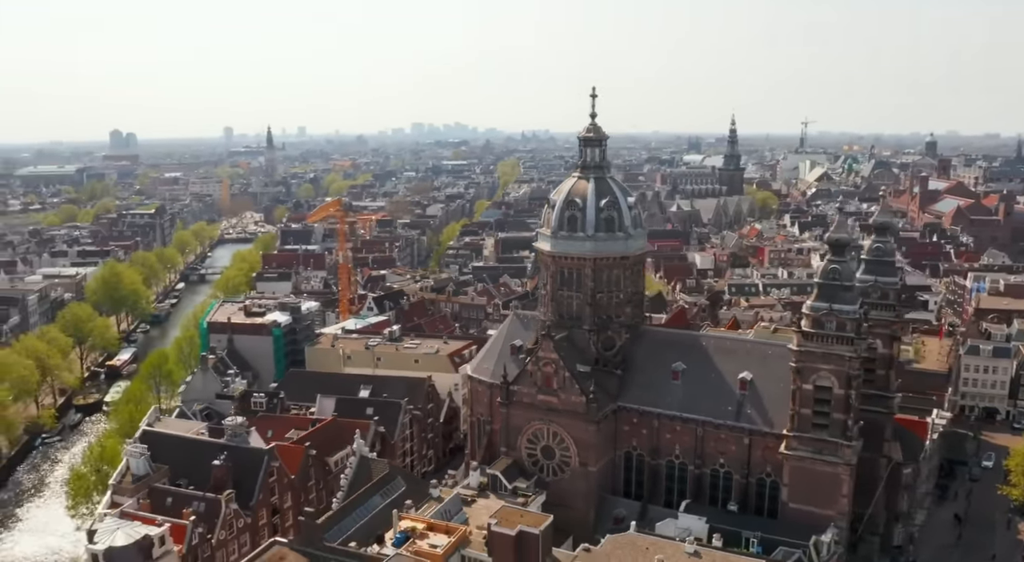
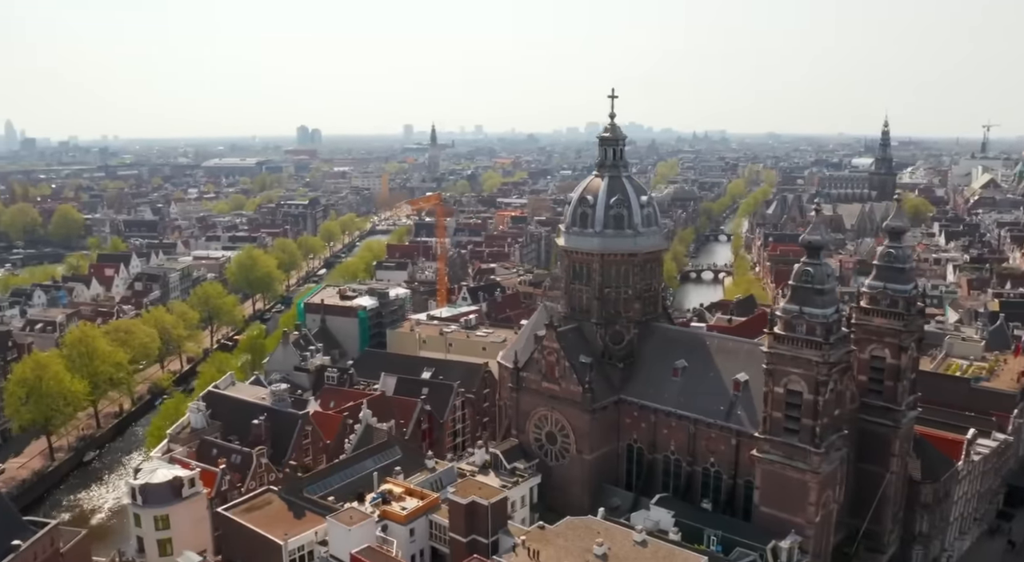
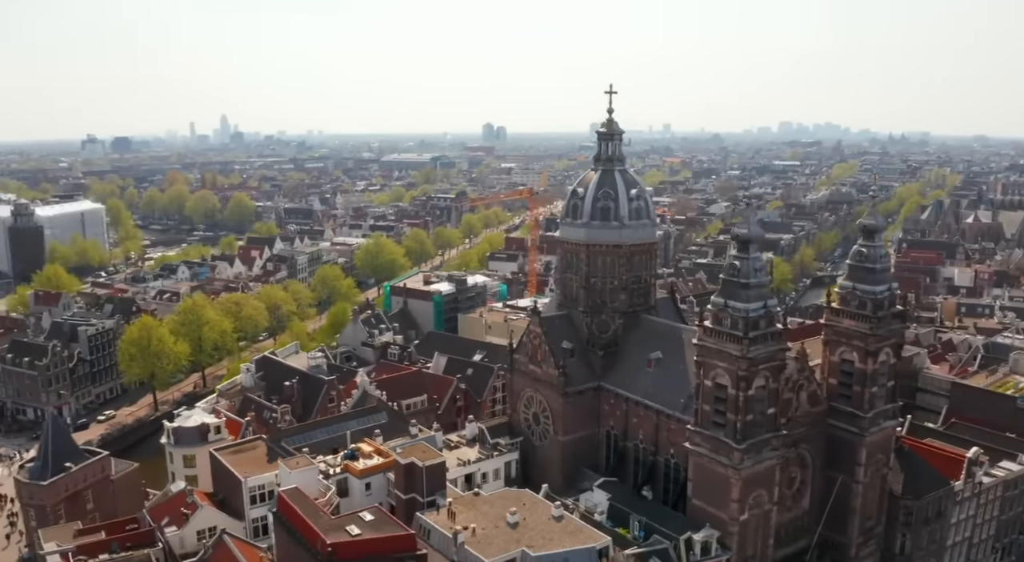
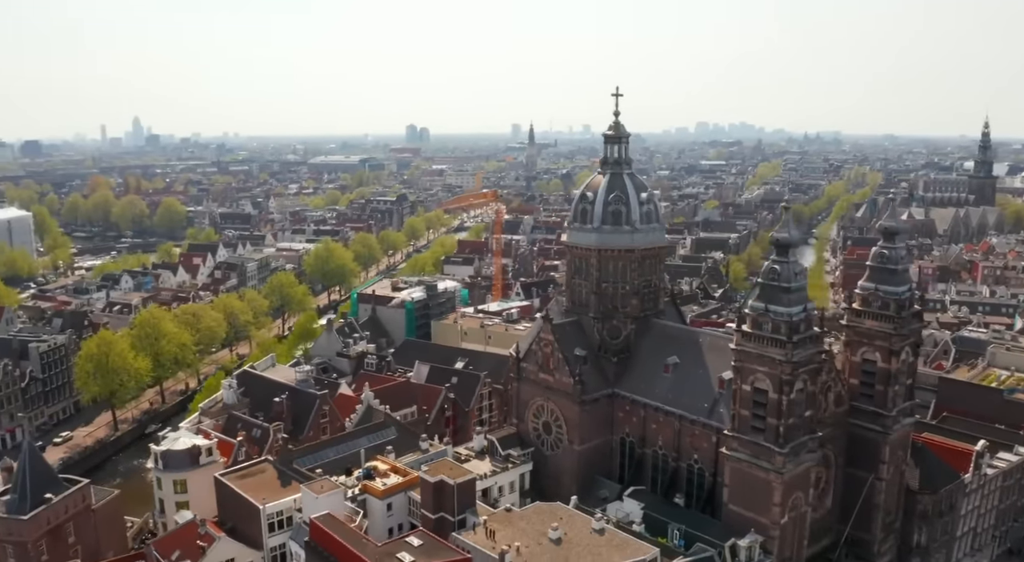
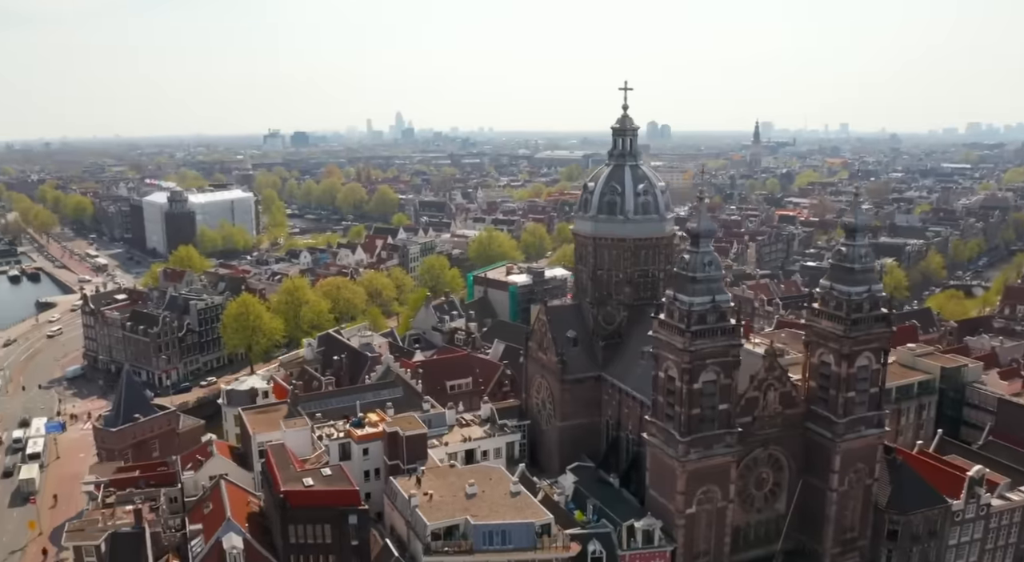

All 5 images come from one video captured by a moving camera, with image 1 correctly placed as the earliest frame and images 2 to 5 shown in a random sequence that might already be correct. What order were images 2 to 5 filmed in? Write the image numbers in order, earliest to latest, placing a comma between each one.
2, 4, 3, 5
